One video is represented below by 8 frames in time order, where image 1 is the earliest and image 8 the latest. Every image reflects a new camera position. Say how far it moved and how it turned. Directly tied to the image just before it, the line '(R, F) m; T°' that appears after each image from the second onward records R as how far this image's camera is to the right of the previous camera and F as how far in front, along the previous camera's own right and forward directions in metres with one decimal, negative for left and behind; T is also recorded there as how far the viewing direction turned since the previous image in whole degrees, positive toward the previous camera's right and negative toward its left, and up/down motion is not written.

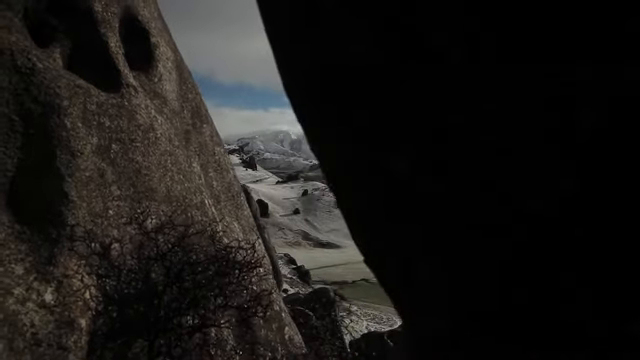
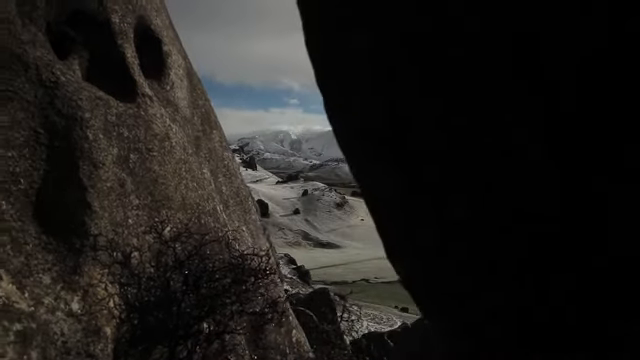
(-0.1, -0.2) m; 0°
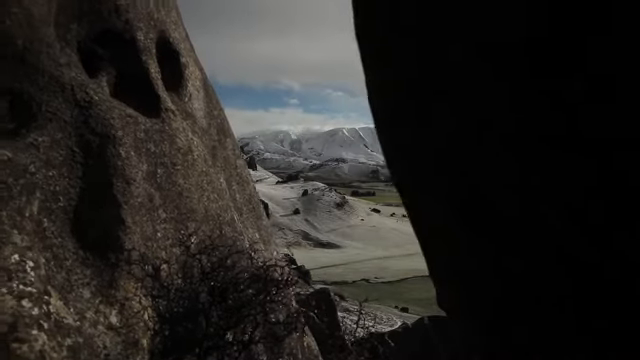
(-0.2, -0.3) m; 0°
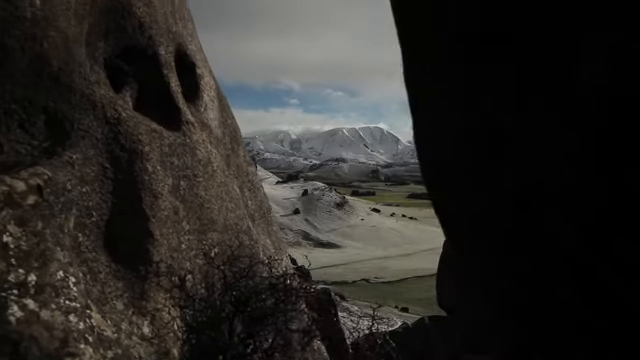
(-0.2, -0.3) m; 0°
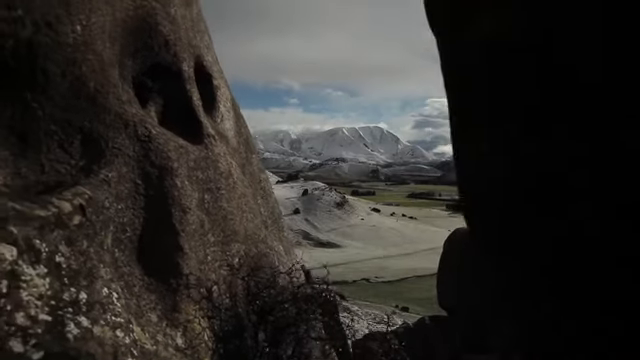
(-0.2, -0.3) m; 0°
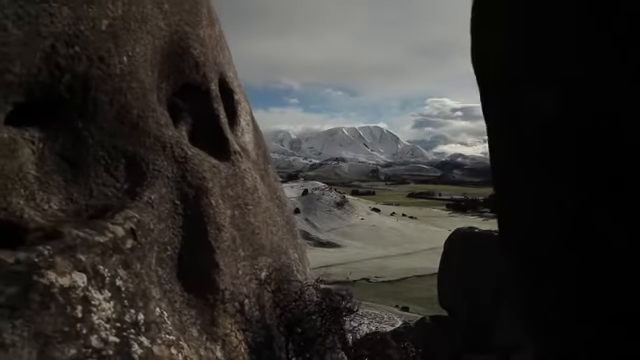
(-0.2, -0.4) m; 0°
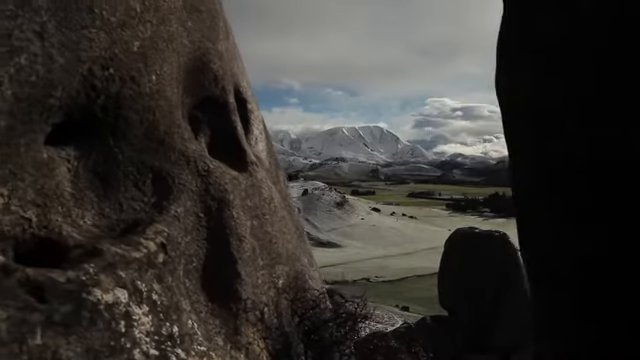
(-0.2, -0.3) m; 0°
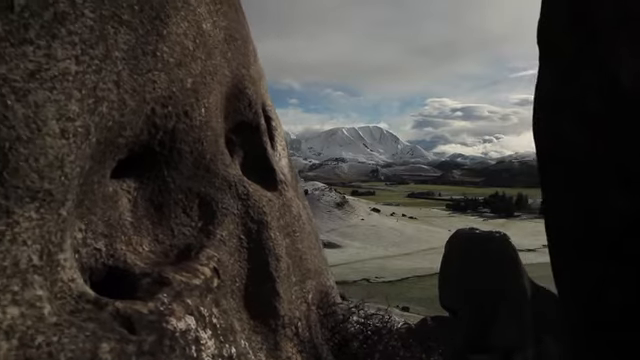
(-0.3, -0.5) m; 0°
